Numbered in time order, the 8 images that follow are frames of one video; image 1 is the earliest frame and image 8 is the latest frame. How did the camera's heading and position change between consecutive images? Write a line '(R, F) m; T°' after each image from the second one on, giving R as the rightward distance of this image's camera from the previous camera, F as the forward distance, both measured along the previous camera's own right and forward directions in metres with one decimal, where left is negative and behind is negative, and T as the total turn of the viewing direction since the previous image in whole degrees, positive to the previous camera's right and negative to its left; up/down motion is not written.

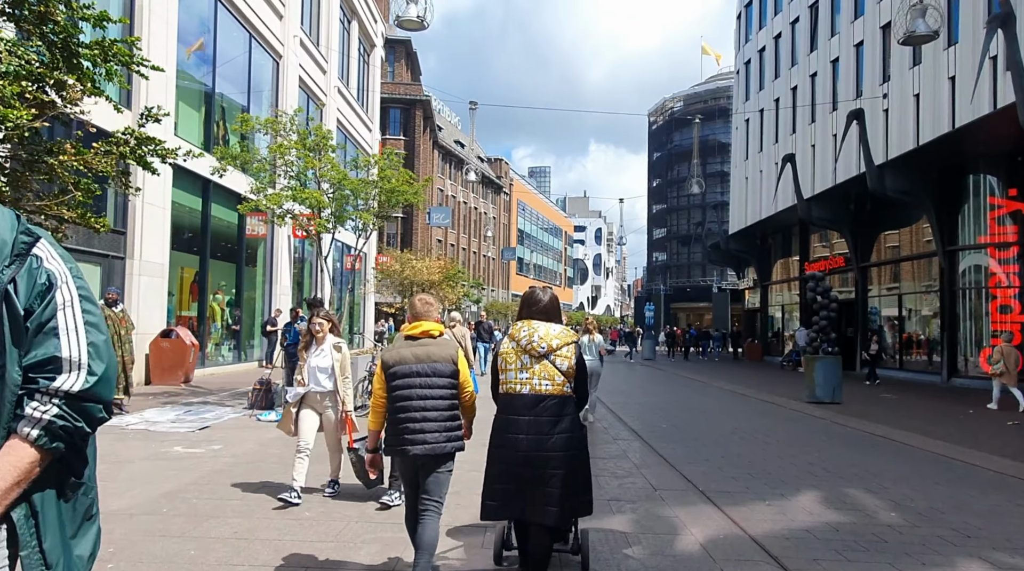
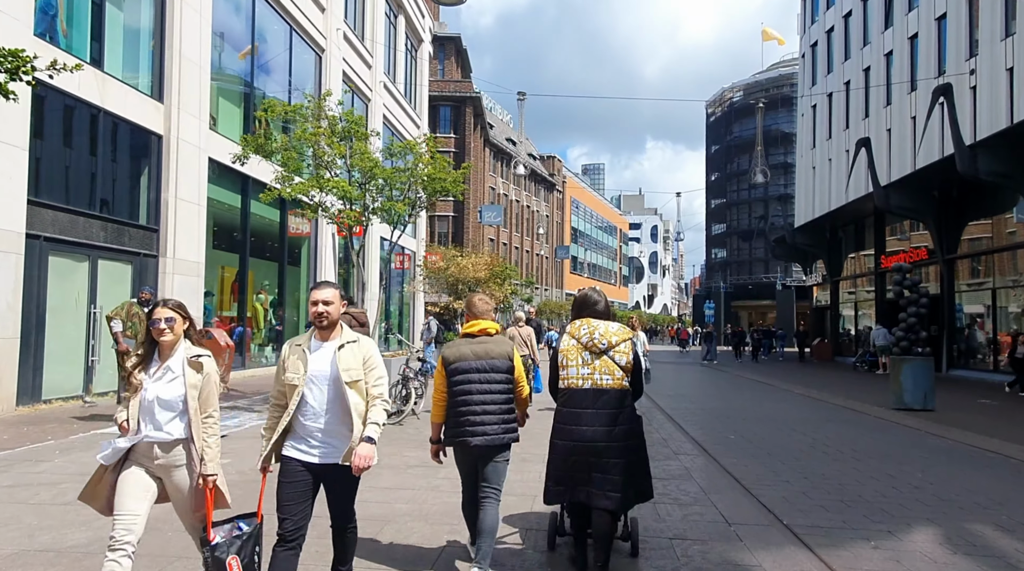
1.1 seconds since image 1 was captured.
(+0.1, +1.1) m; -4°
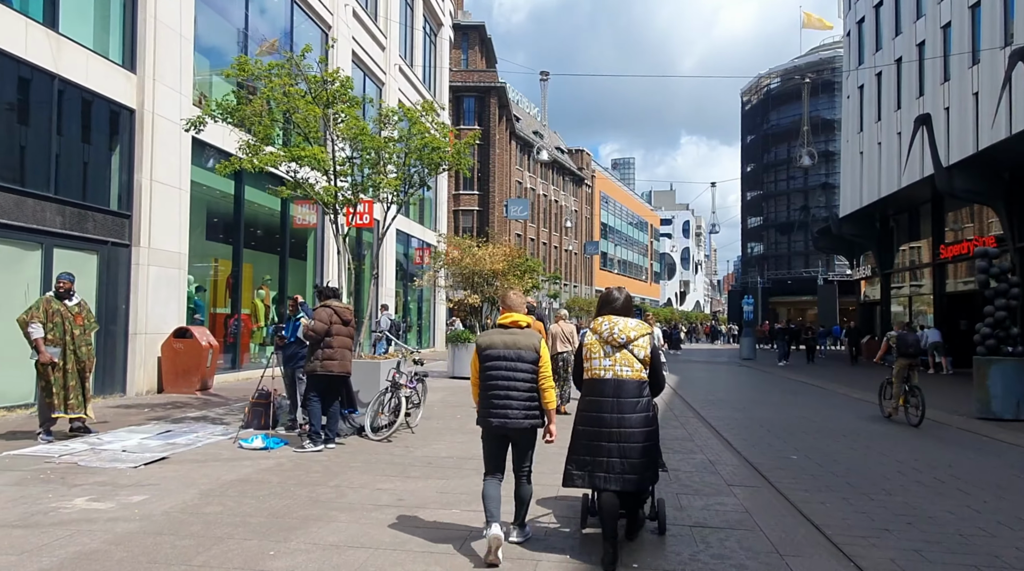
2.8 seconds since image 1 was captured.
(+0.2, +1.8) m; -2°
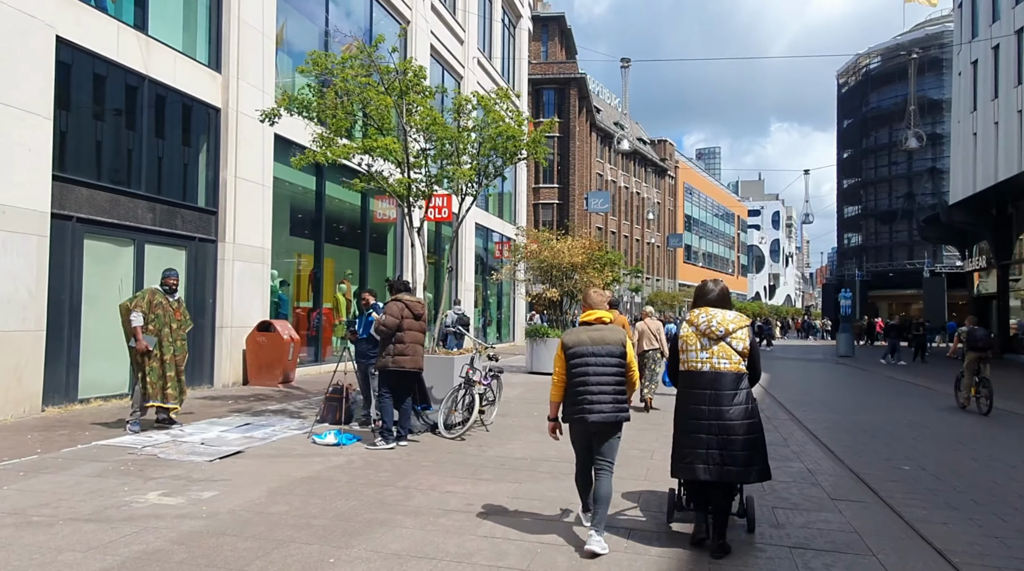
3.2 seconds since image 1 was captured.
(+0.1, +0.3) m; -6°
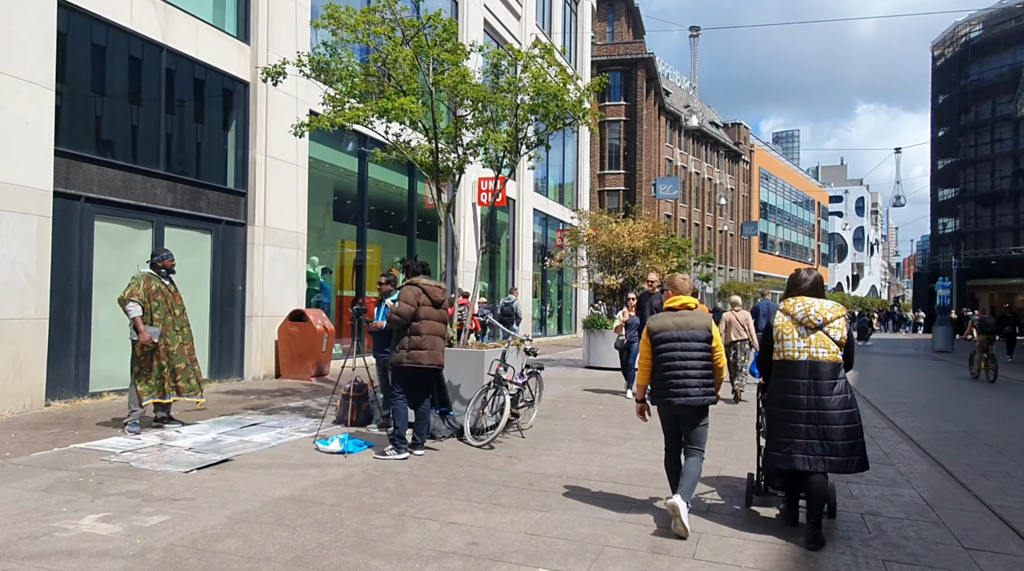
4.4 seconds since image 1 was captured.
(+0.3, +1.2) m; -5°
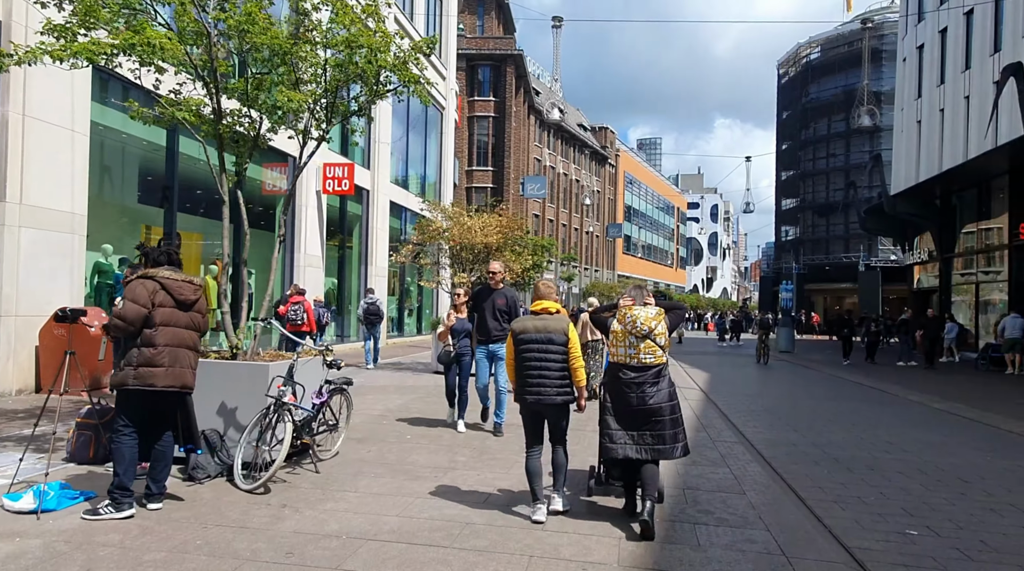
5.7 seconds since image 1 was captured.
(+0.6, +1.5) m; +9°
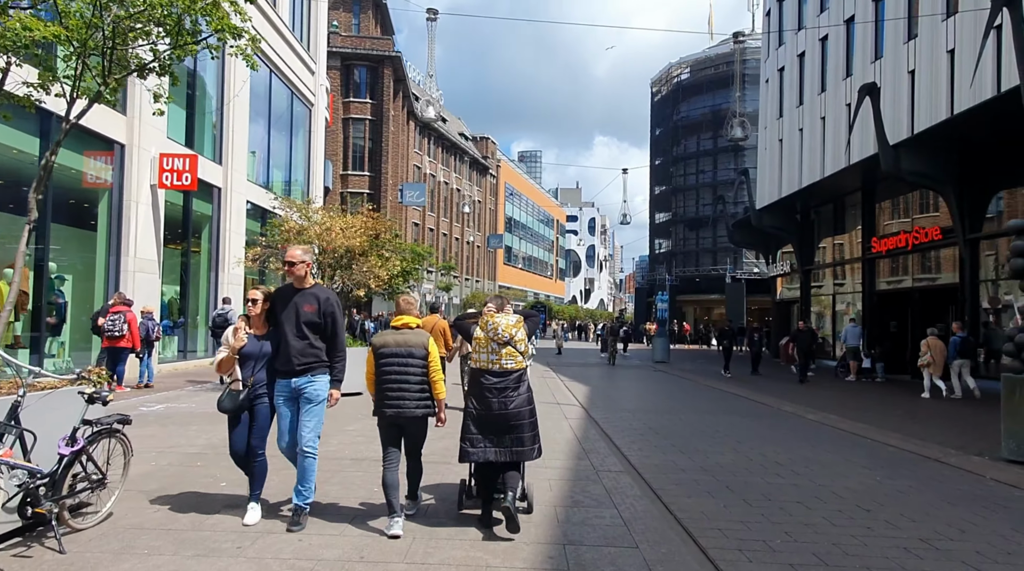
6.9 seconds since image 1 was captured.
(+0.3, +1.4) m; +9°
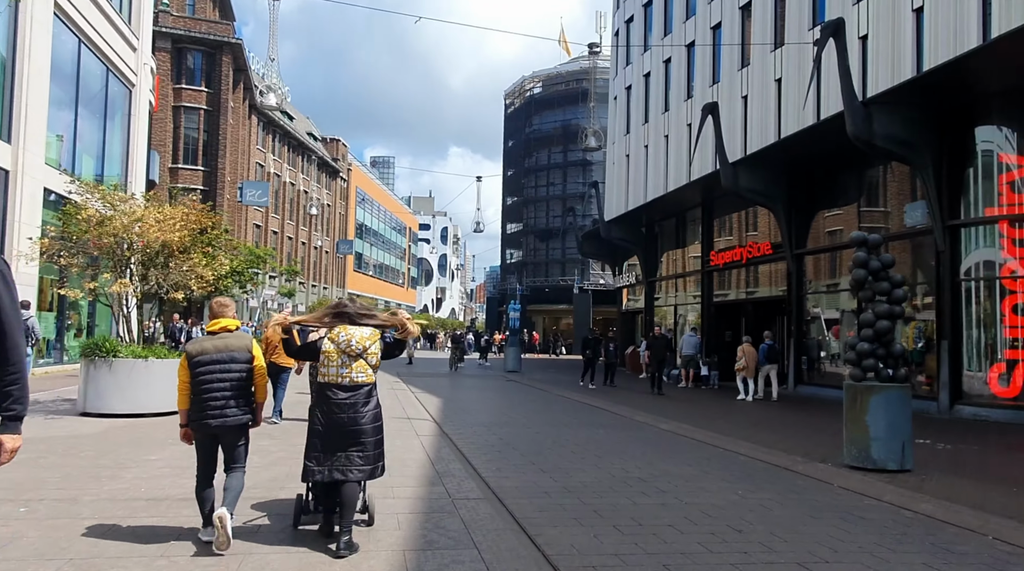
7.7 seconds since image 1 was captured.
(+0.1, +1.1) m; +11°
